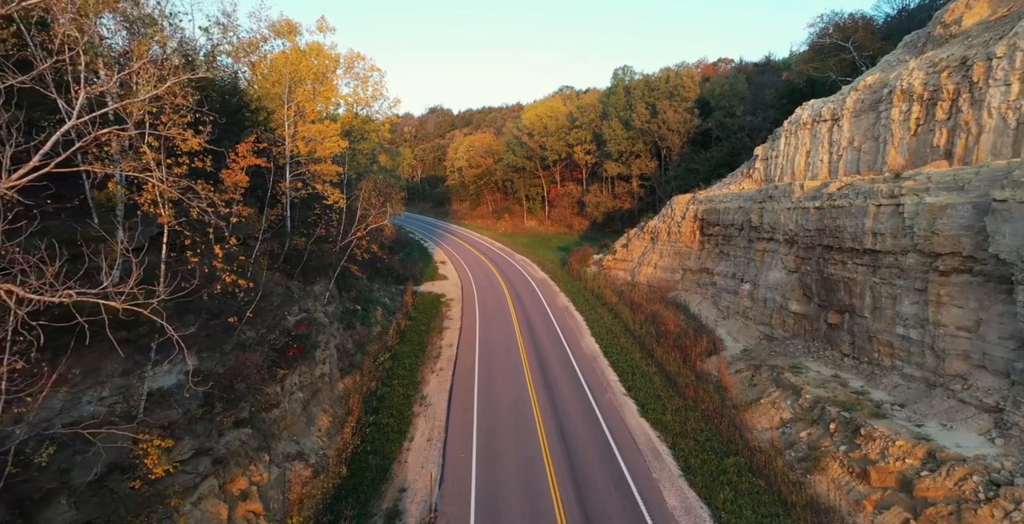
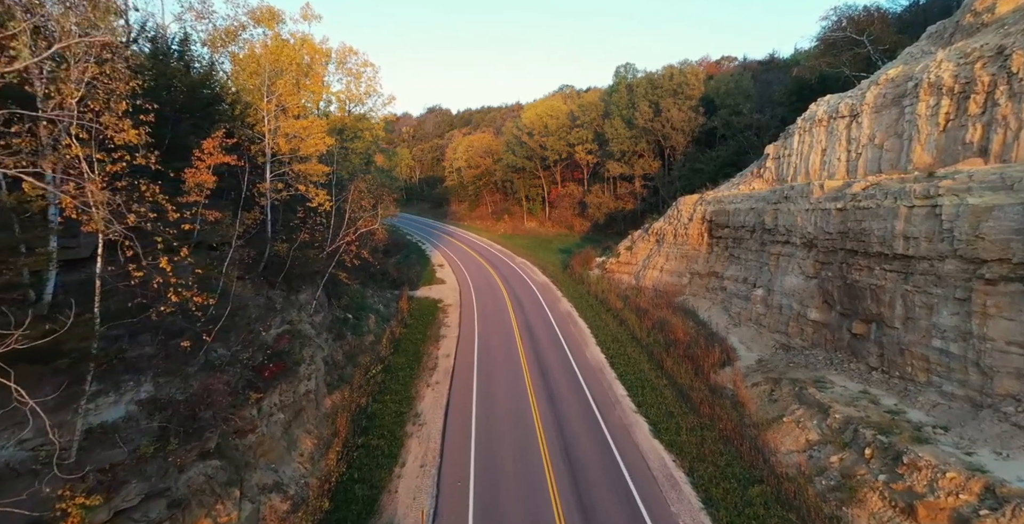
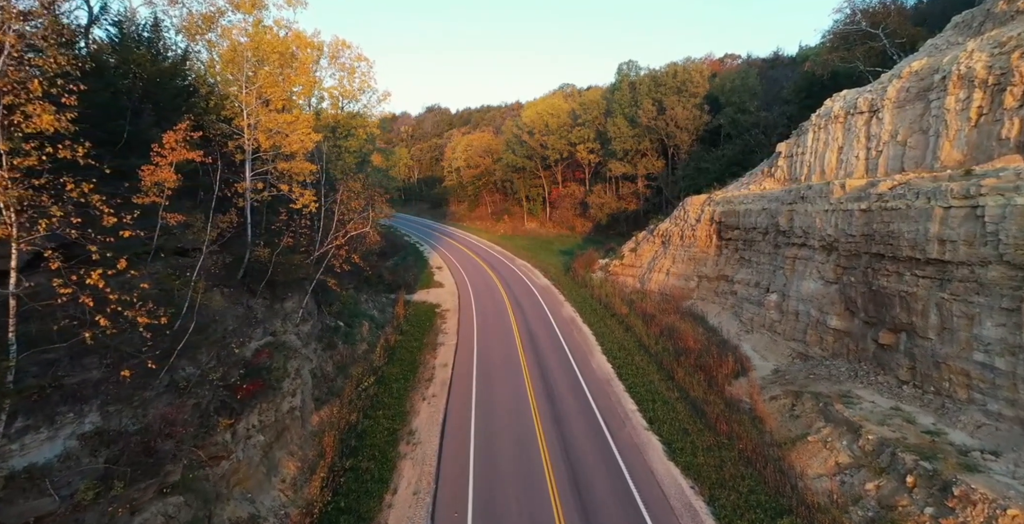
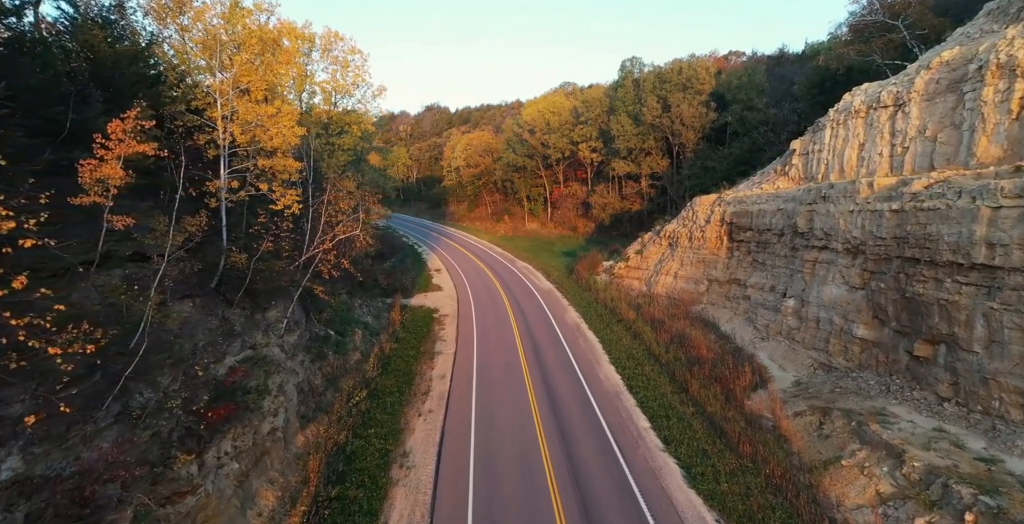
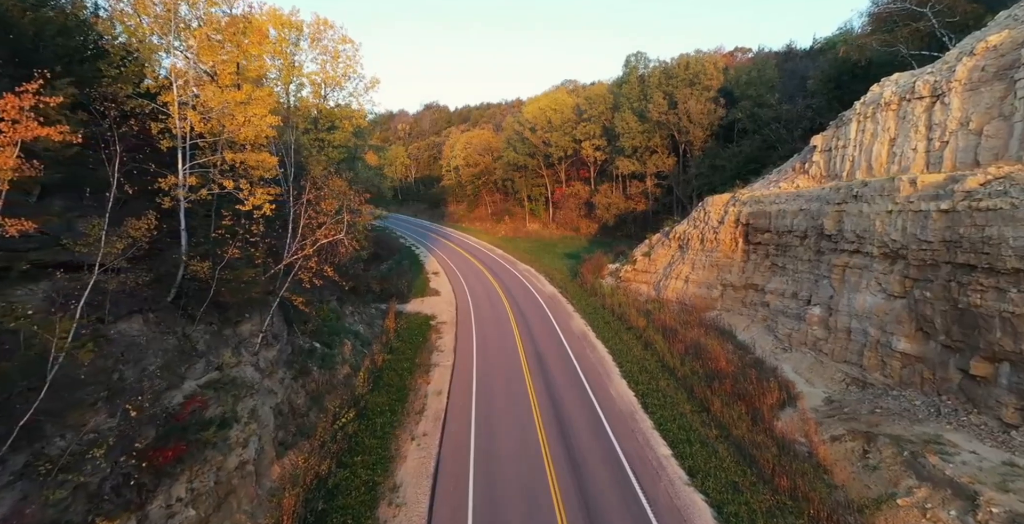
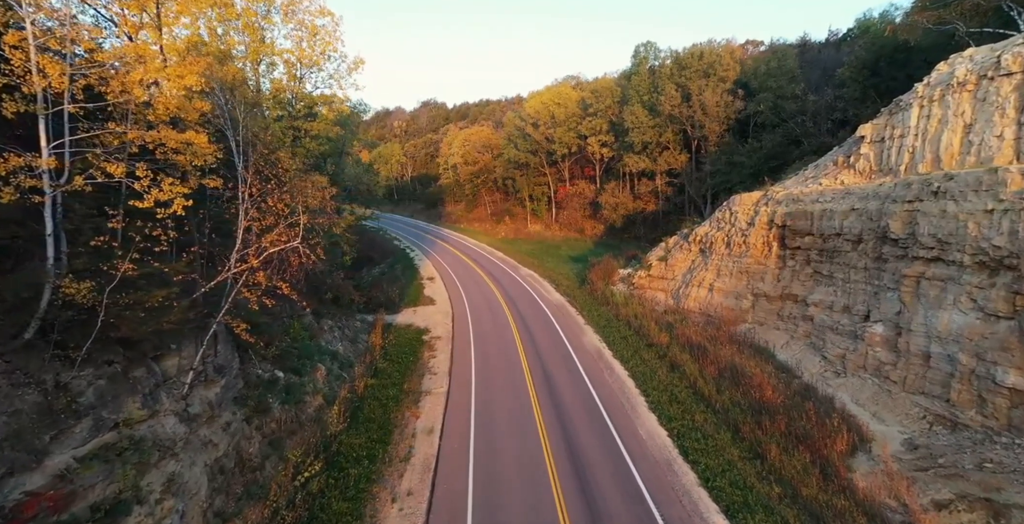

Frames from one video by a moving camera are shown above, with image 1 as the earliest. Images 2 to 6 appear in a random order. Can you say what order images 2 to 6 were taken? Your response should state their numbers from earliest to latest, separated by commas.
2, 3, 4, 5, 6
